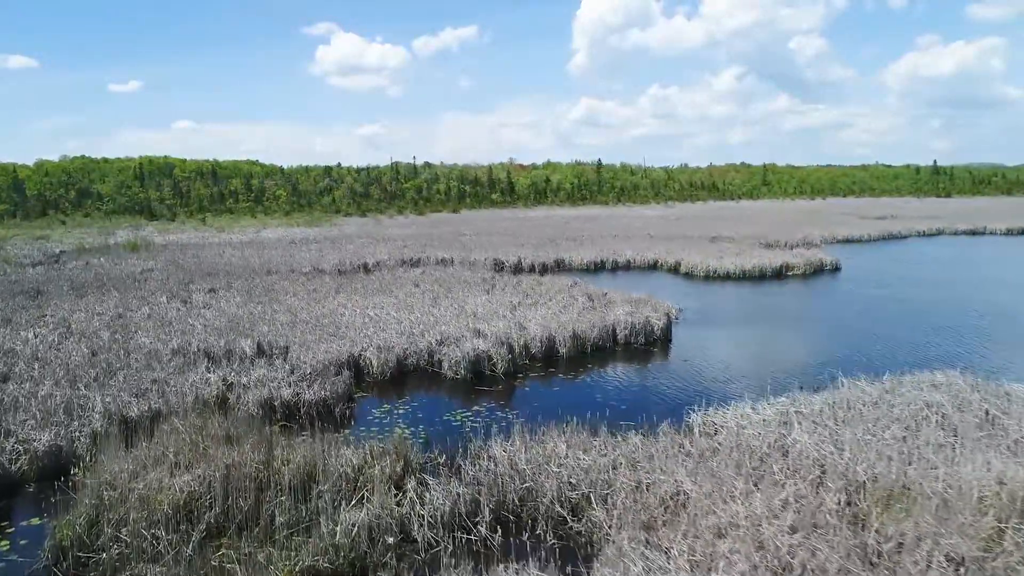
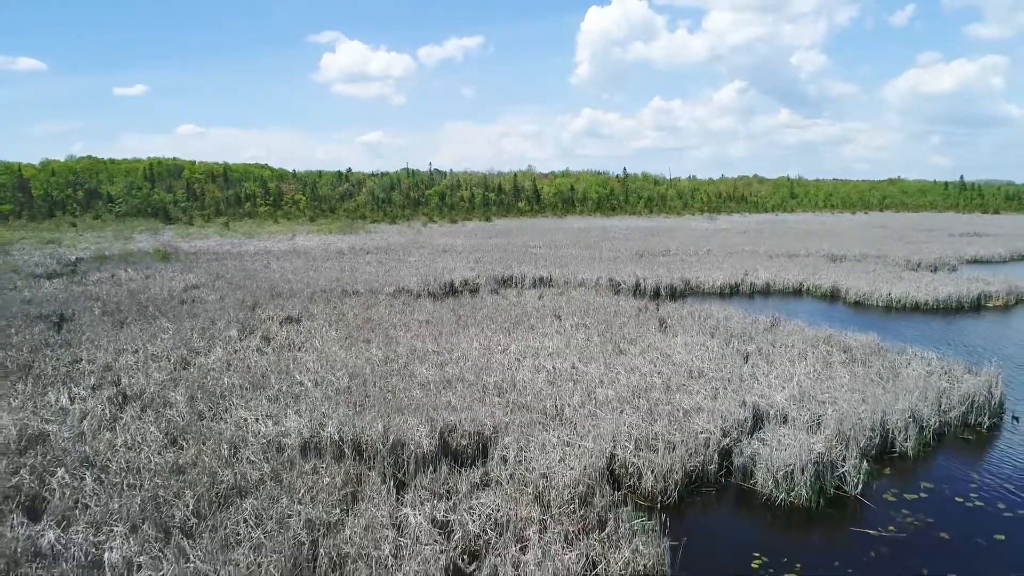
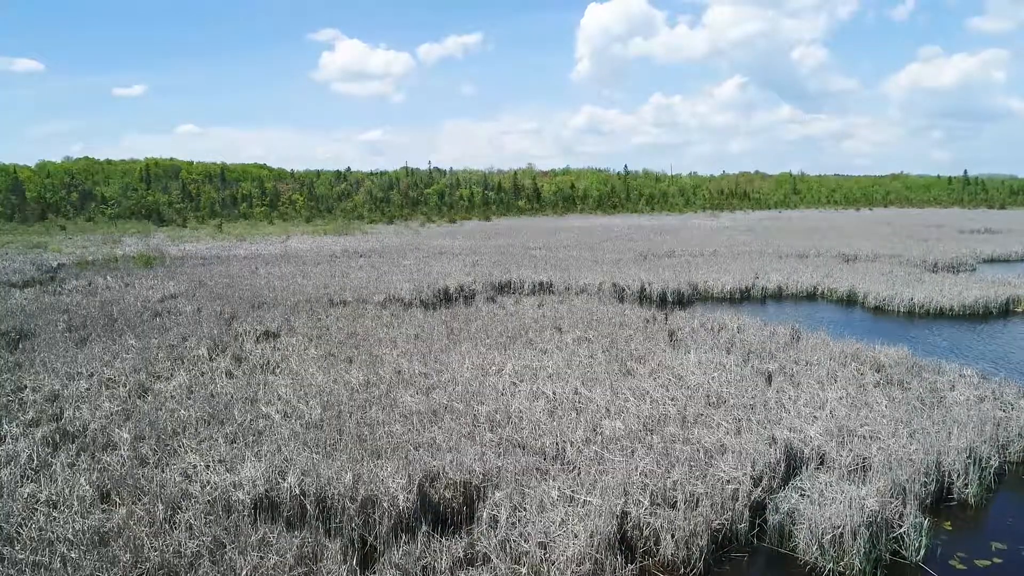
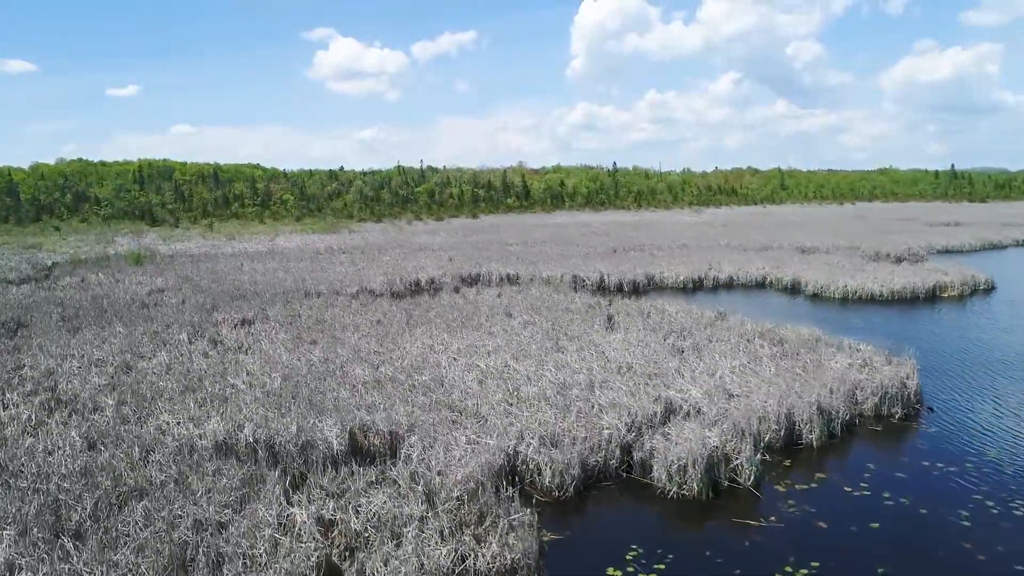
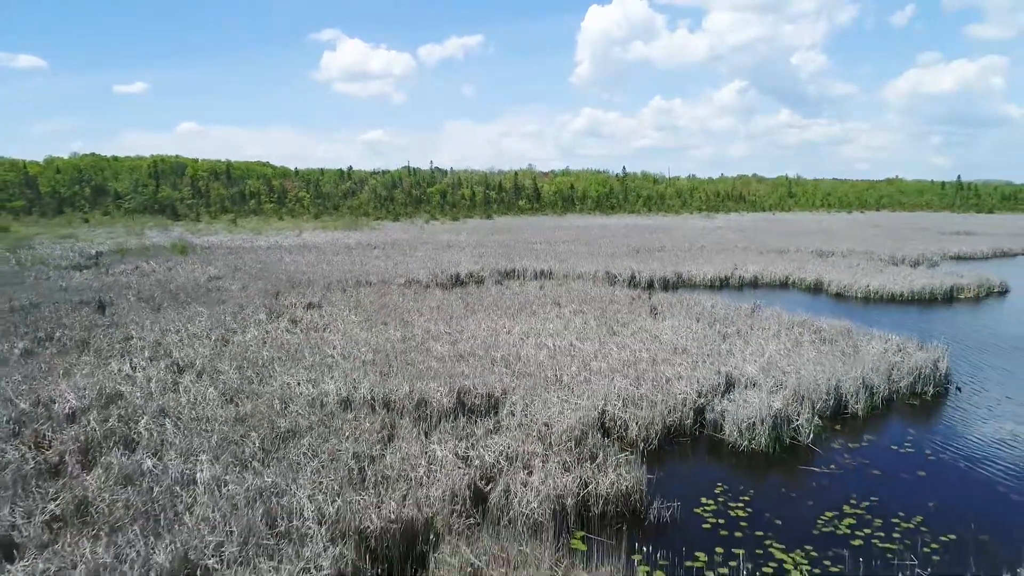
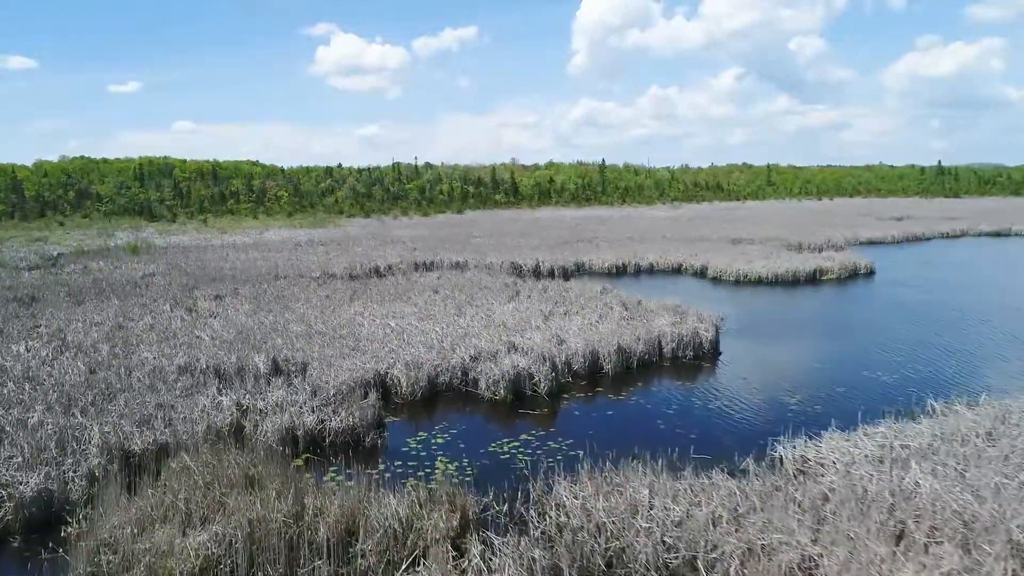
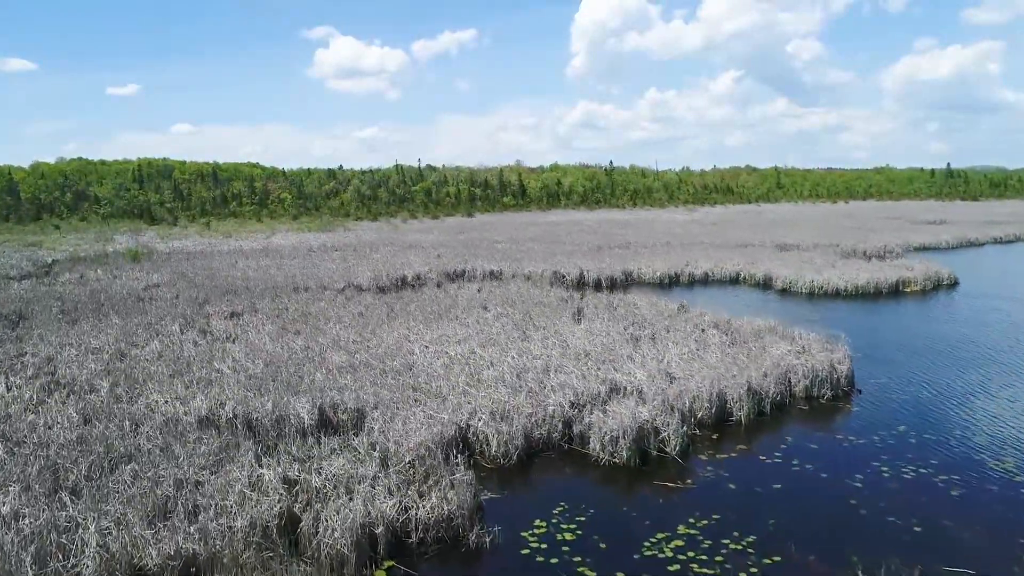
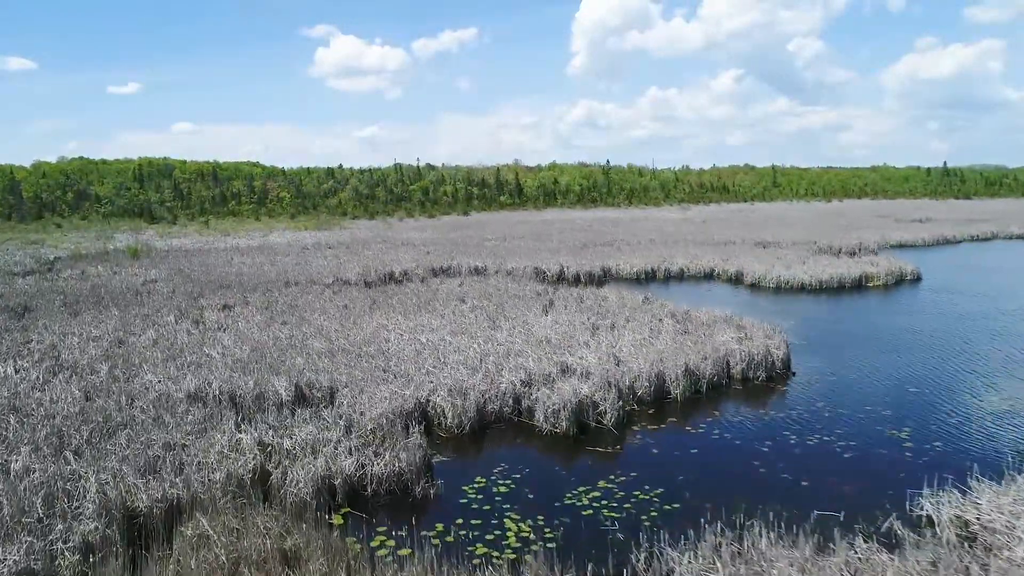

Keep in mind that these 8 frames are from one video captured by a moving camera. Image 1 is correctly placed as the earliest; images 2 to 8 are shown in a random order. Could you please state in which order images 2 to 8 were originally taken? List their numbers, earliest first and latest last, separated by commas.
6, 8, 7, 4, 3, 2, 5
